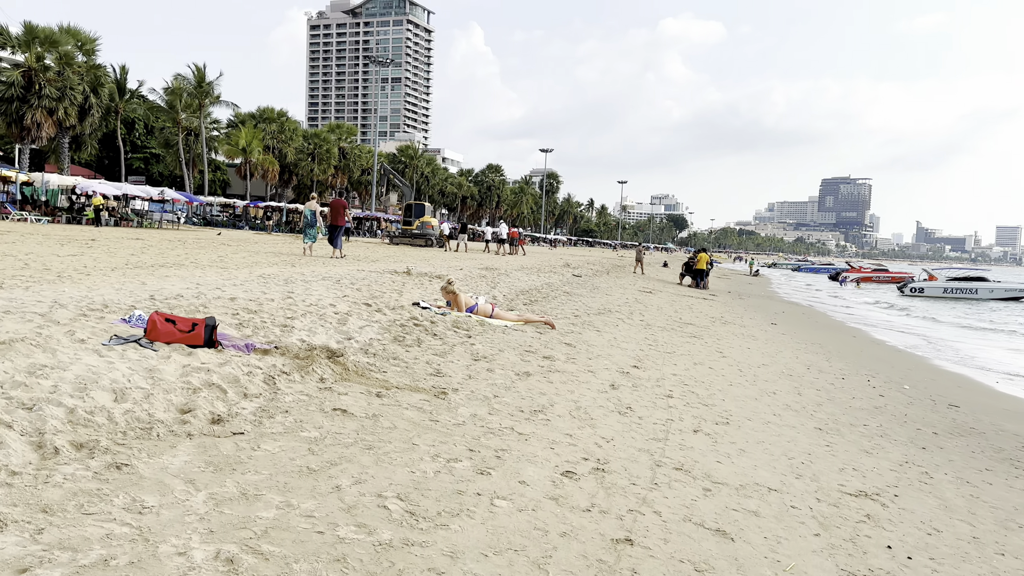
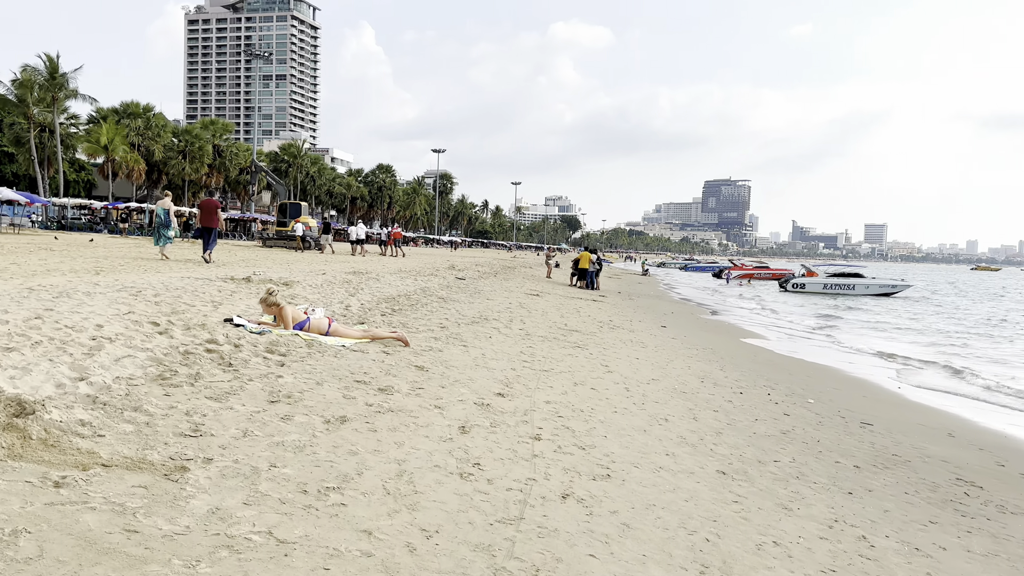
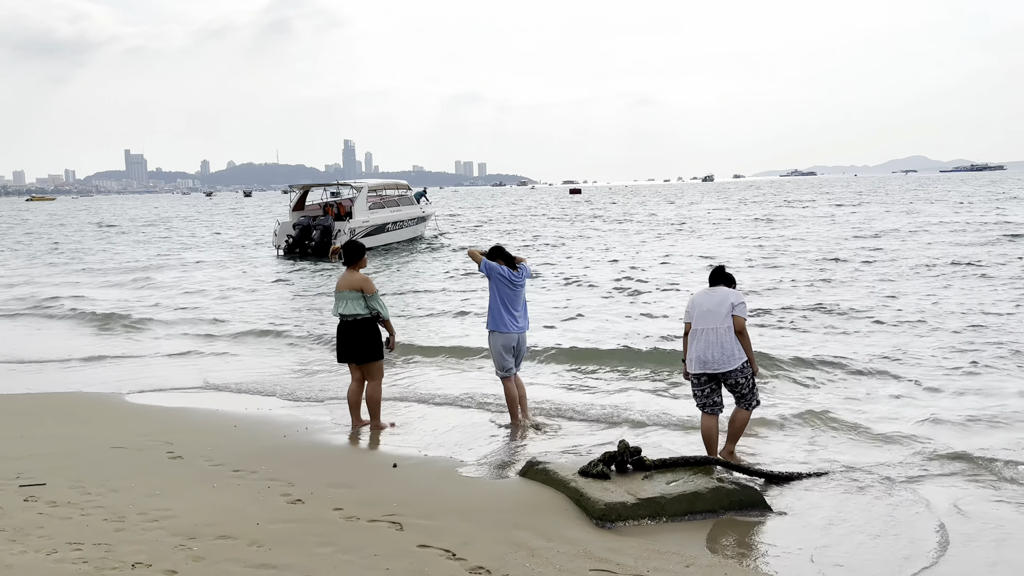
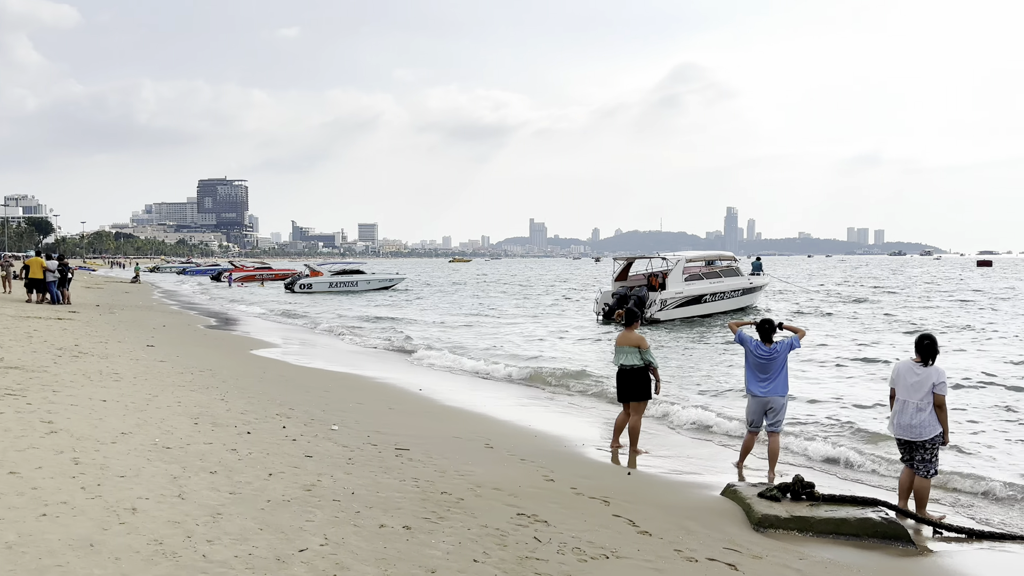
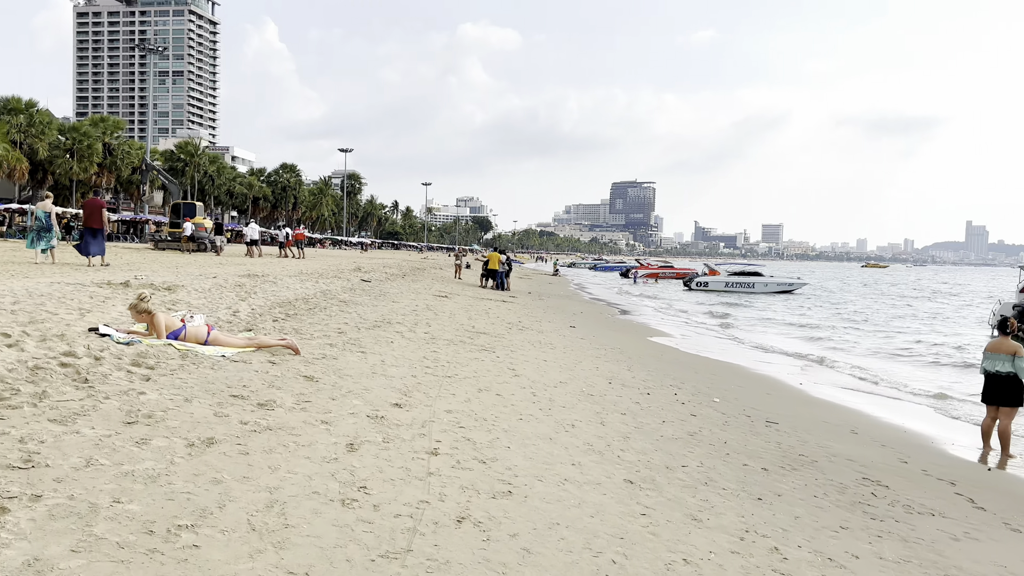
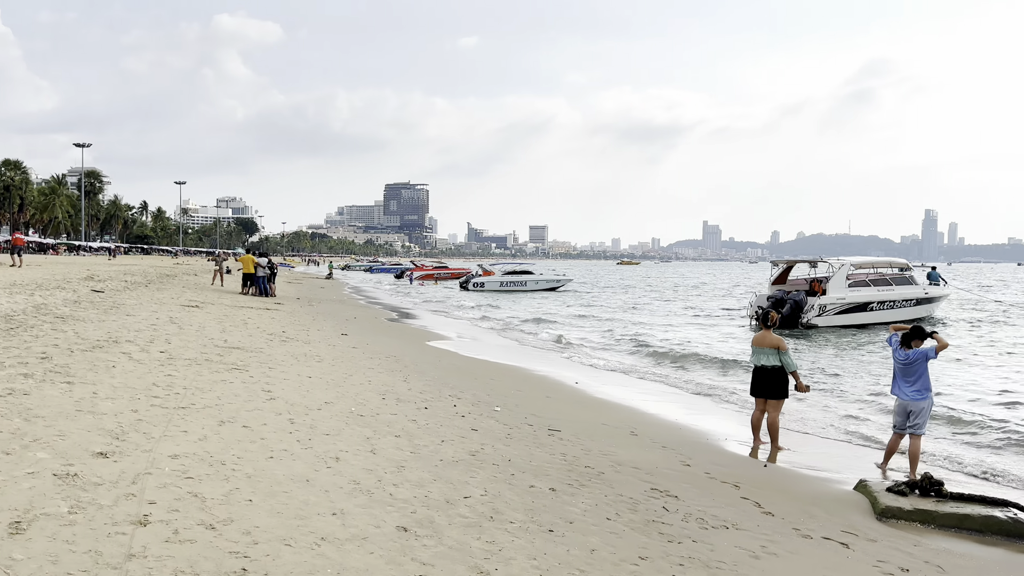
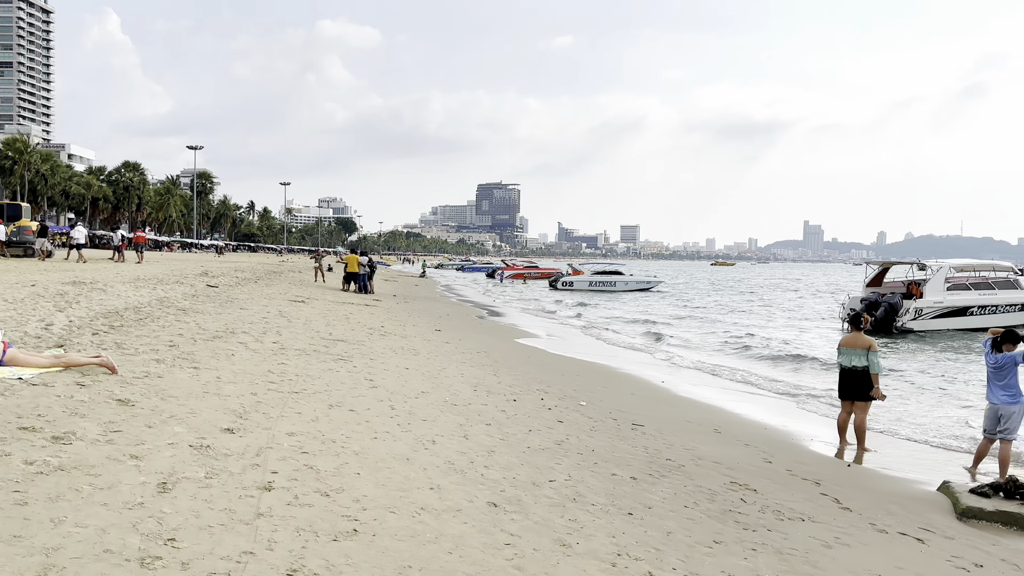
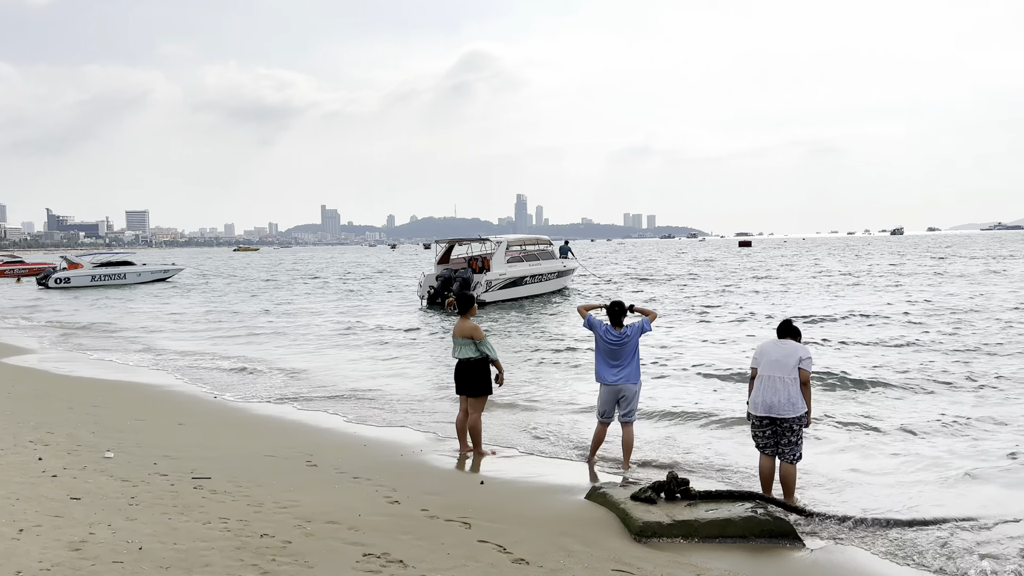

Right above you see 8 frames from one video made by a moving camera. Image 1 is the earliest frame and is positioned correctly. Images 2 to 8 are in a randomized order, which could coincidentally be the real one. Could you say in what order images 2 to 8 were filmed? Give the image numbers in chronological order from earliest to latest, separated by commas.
2, 5, 7, 6, 4, 8, 3
